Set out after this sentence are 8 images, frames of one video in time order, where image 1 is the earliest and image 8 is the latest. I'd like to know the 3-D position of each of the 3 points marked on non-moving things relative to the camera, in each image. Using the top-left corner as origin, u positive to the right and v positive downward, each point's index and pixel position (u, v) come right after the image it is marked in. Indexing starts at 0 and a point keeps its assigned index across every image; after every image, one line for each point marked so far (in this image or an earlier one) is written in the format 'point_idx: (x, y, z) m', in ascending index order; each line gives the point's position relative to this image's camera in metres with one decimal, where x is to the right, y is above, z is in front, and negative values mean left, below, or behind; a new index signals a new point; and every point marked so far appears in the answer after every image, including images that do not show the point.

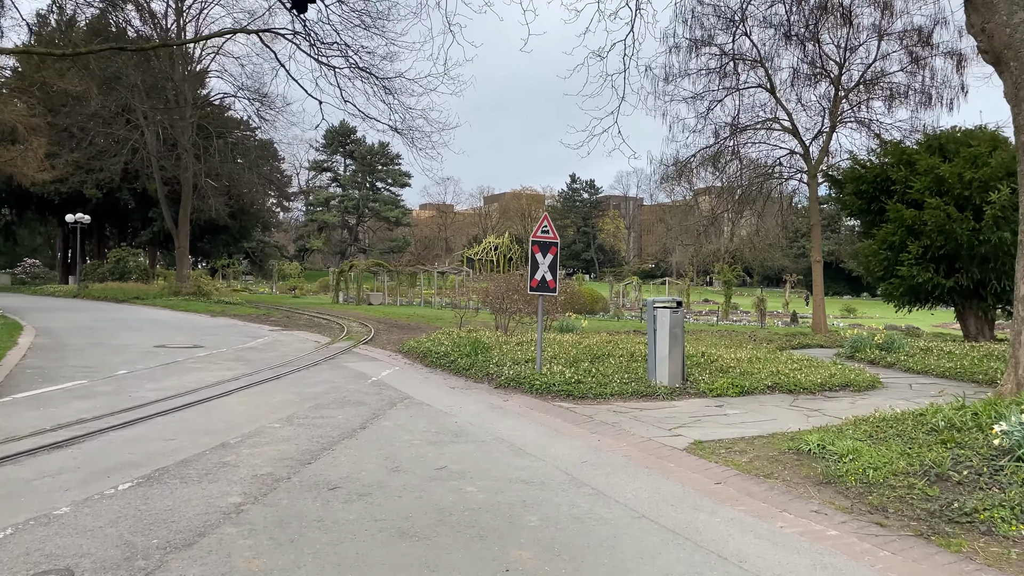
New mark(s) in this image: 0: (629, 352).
0: (+1.6, -0.9, +10.6) m
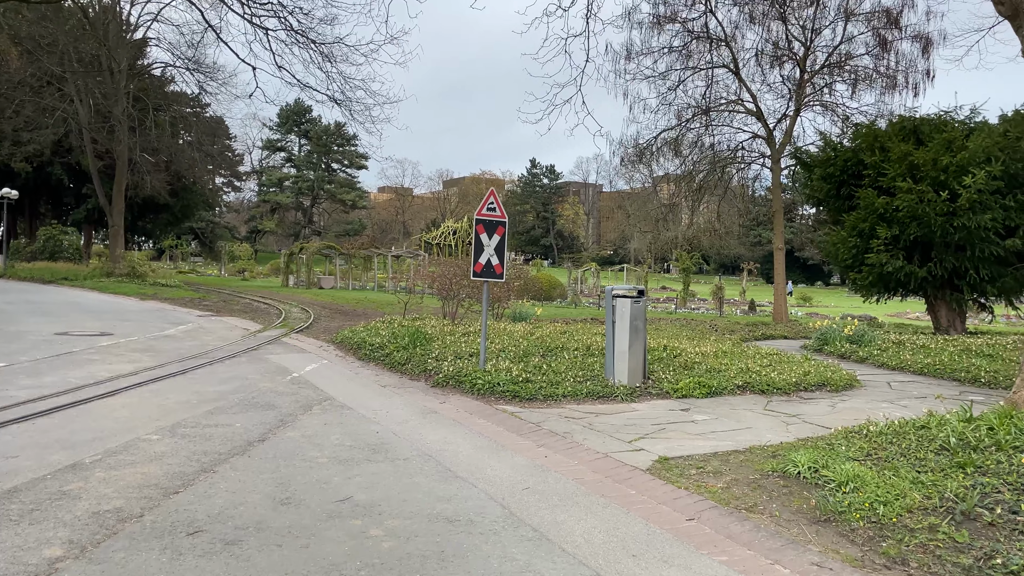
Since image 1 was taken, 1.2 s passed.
0: (+0.9, -0.7, +9.7) m
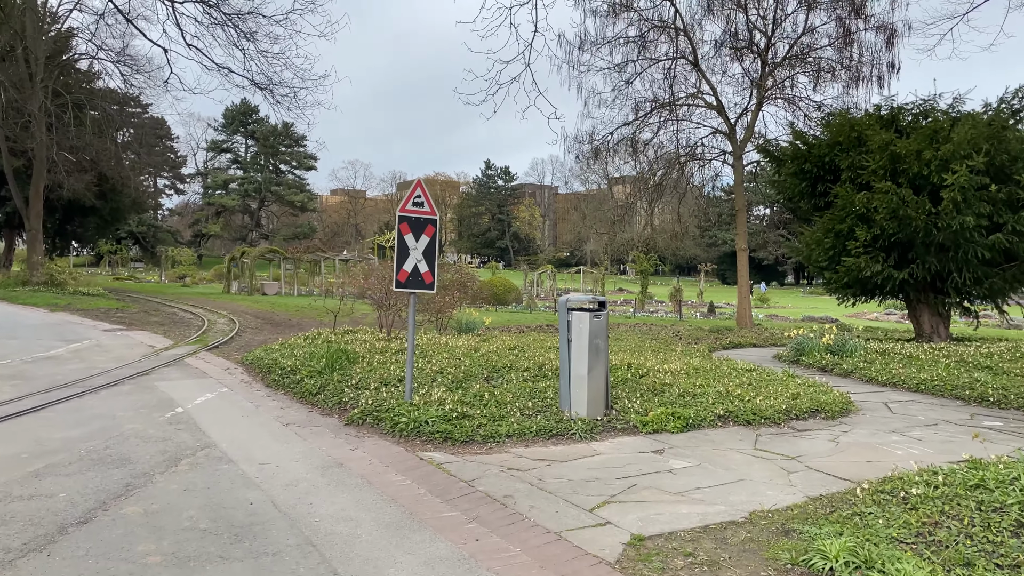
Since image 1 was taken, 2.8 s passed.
0: (+0.3, -0.8, +8.3) m
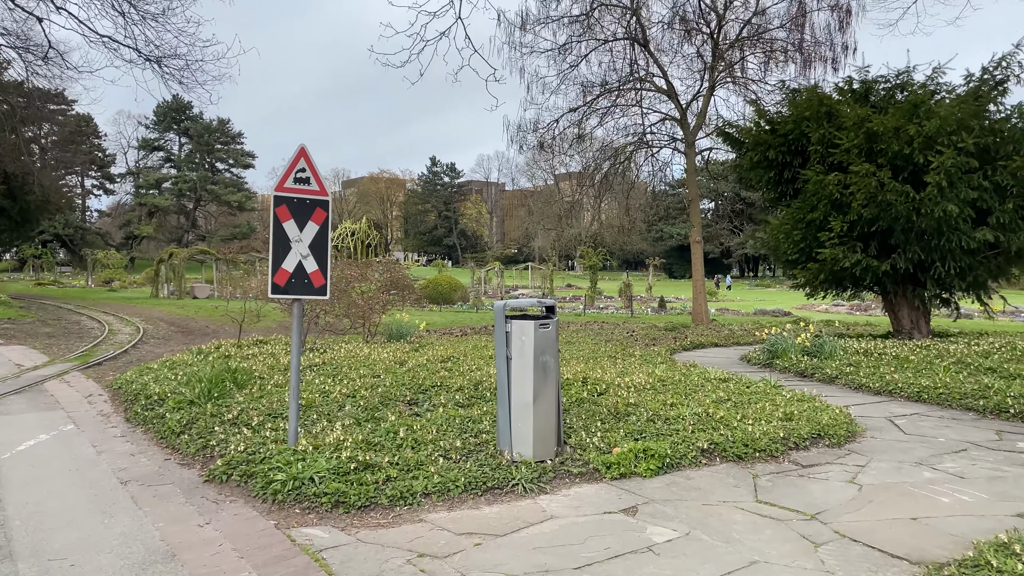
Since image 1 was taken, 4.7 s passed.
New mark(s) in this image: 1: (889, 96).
0: (-0.3, -0.8, +6.8) m
1: (+5.2, +2.7, +10.8) m
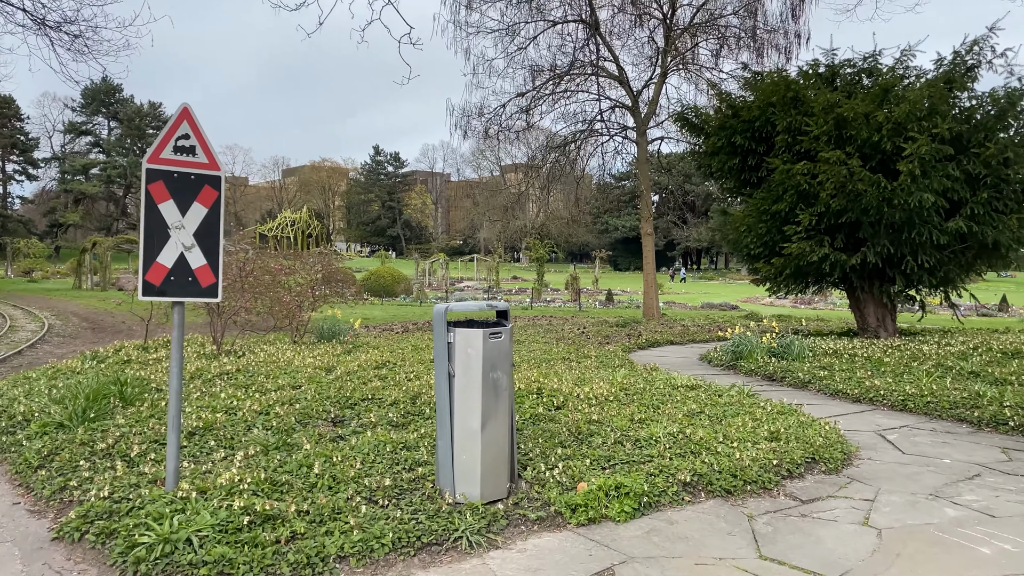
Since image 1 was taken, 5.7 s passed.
0: (-0.8, -0.8, +5.9) m
1: (+4.5, +2.7, +10.2) m
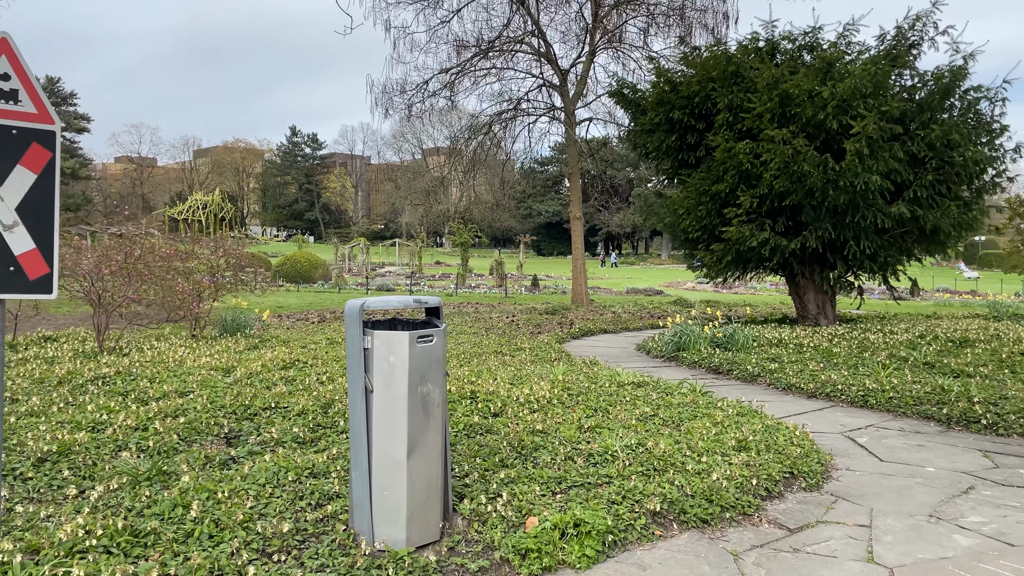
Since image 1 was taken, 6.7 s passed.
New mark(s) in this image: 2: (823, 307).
0: (-1.2, -0.7, +5.0) m
1: (+3.5, +2.9, +9.8) m
2: (+4.1, -0.3, +10.3) m
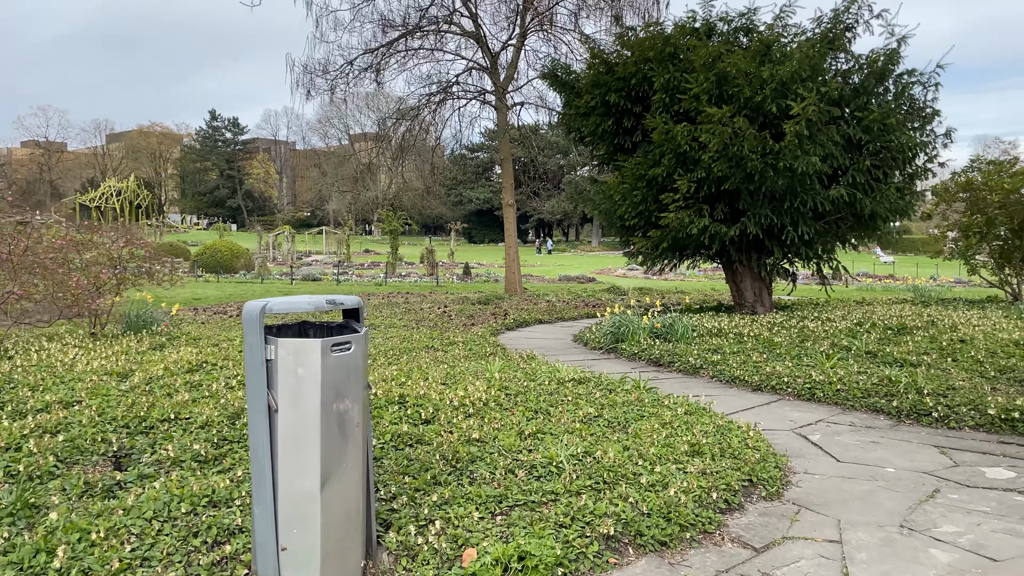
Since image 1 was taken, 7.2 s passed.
0: (-1.6, -0.7, +4.5) m
1: (+2.7, +3.0, +9.5) m
2: (+3.2, -0.1, +10.2) m
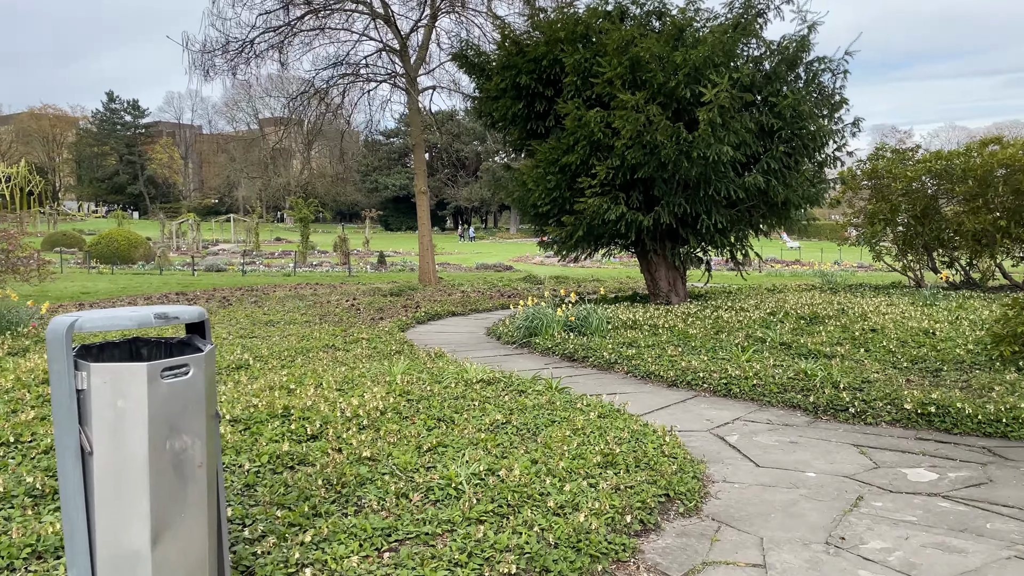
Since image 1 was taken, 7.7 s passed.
0: (-2.1, -0.7, +3.9) m
1: (+1.6, +3.2, +9.3) m
2: (+2.1, +0.1, +10.1) m
